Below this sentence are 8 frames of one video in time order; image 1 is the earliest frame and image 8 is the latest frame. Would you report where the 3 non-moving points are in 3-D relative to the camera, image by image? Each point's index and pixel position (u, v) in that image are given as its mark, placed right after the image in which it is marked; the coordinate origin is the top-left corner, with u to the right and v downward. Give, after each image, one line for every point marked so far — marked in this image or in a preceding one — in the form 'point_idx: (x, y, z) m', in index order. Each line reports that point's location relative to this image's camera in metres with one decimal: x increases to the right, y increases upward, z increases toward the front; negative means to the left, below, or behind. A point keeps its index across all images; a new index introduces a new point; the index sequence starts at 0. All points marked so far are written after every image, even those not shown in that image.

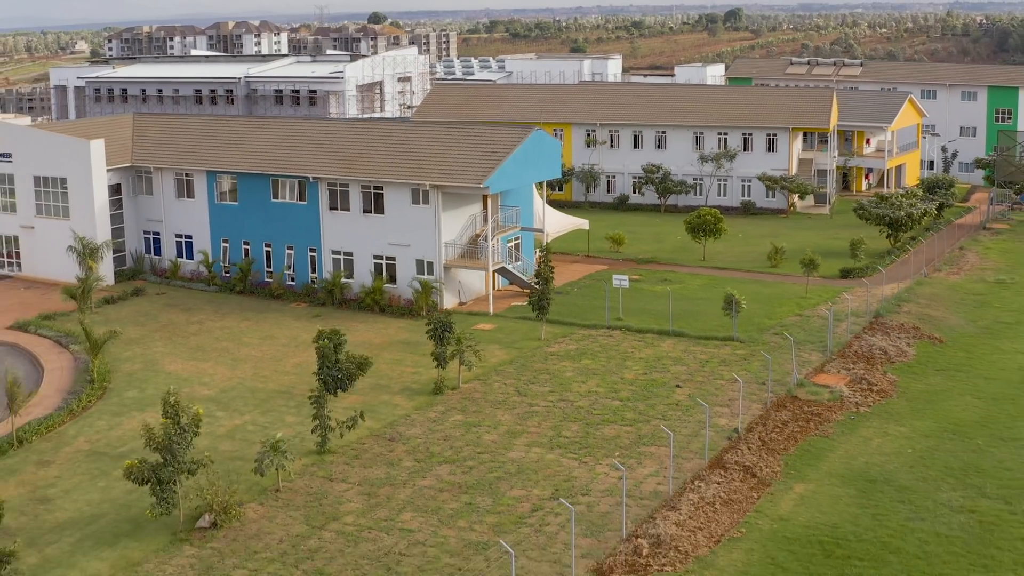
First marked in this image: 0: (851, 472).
0: (+5.5, -3.0, +18.4) m
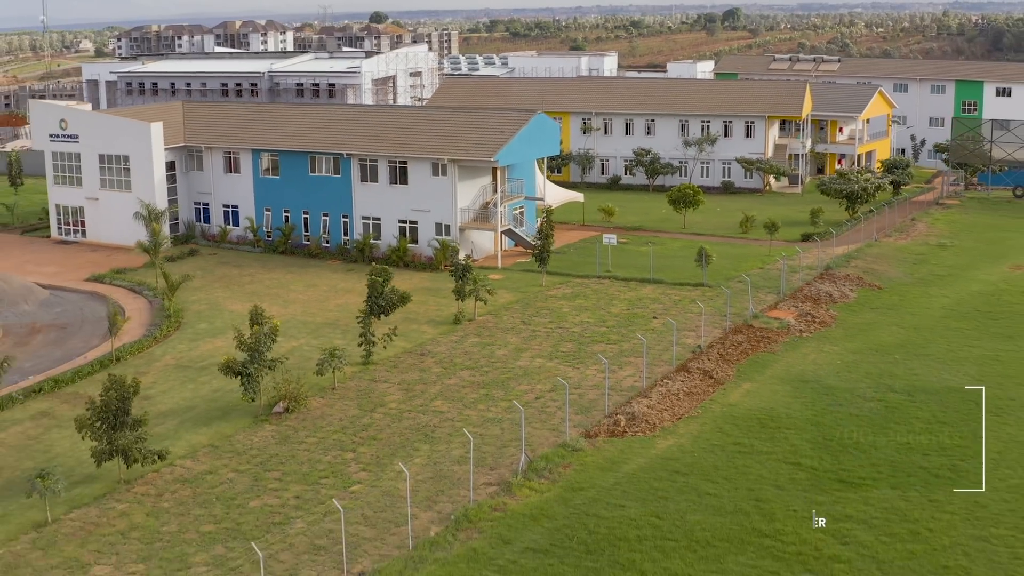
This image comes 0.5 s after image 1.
0: (+5.7, -1.8, +23.1) m
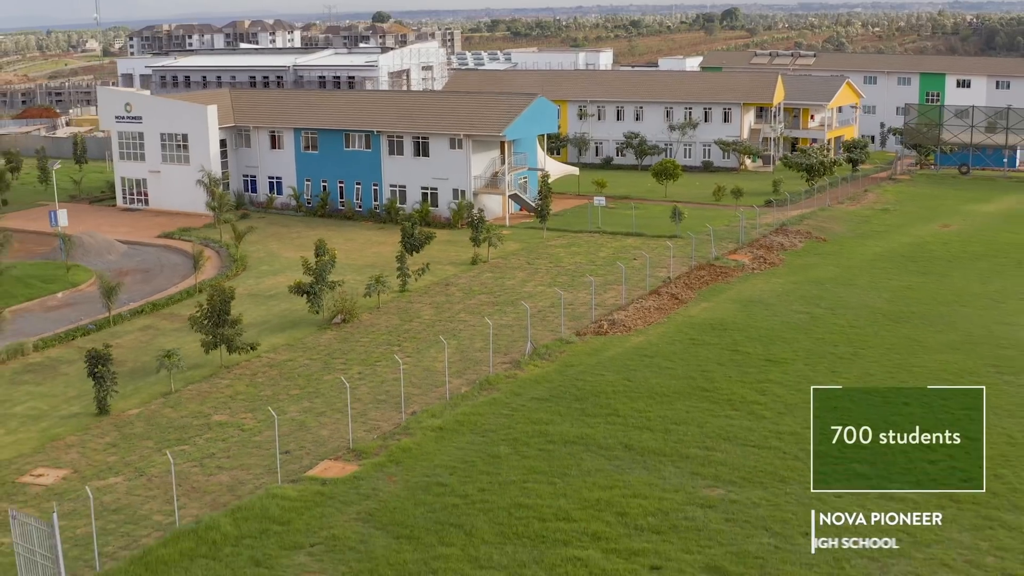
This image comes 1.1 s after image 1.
0: (+5.9, -0.3, +29.1) m
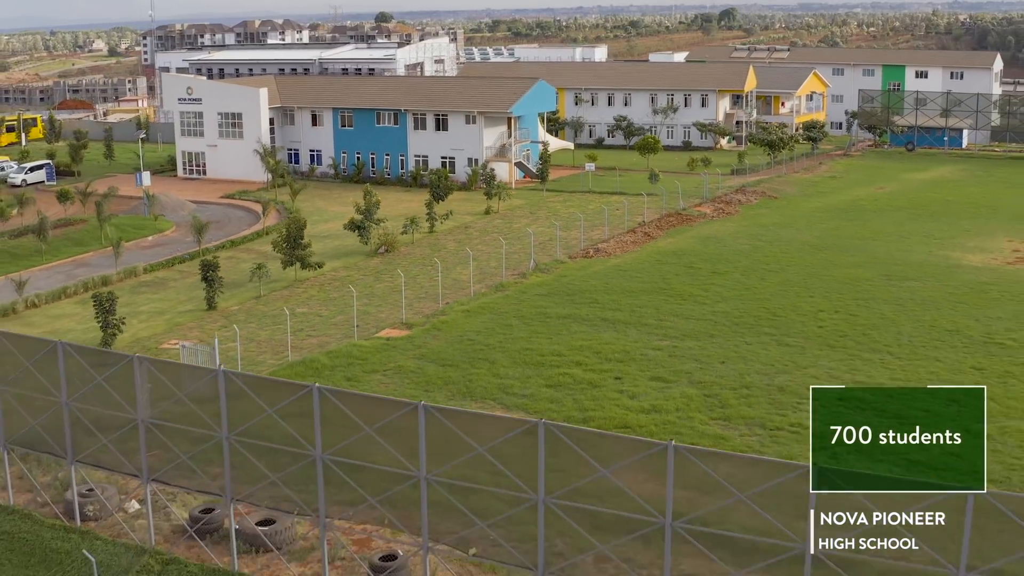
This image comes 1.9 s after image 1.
0: (+6.1, +1.7, +36.7) m
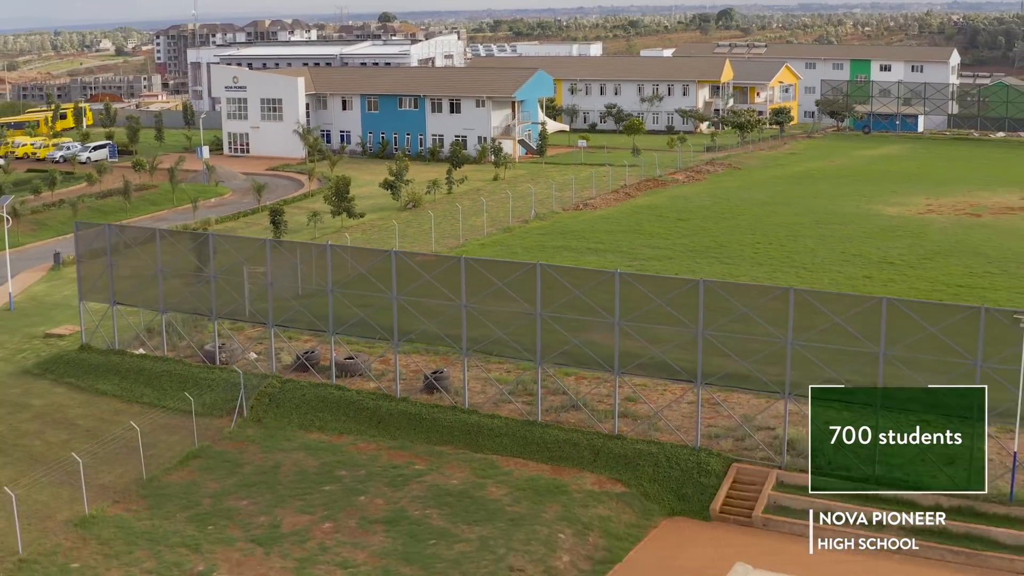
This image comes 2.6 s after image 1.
0: (+6.3, +3.7, +44.4) m
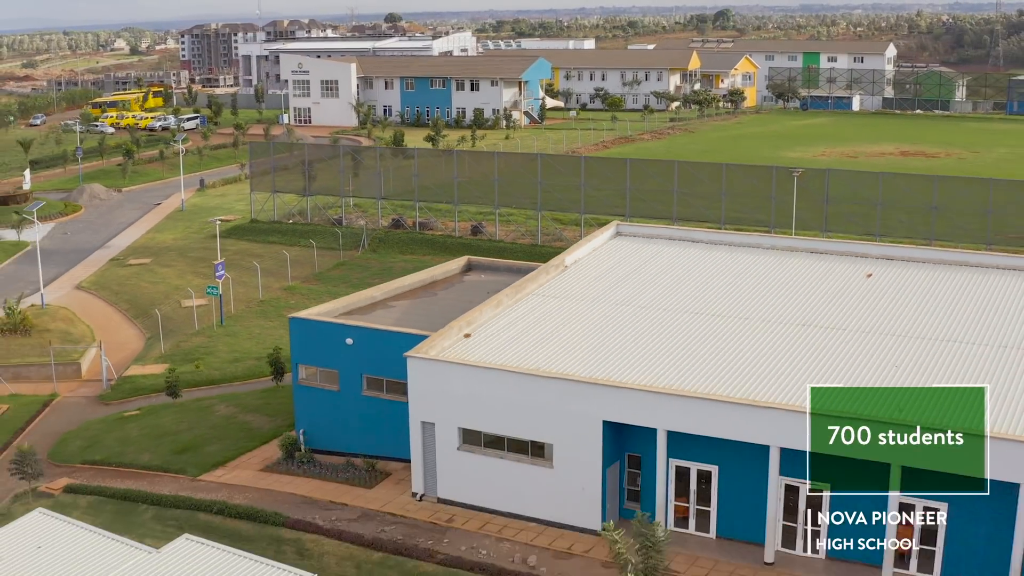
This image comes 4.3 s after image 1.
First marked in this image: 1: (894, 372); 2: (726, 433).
0: (+6.7, +7.7, +60.5) m
1: (+6.3, -1.4, +19.0) m
2: (+3.5, -2.3, +18.1) m
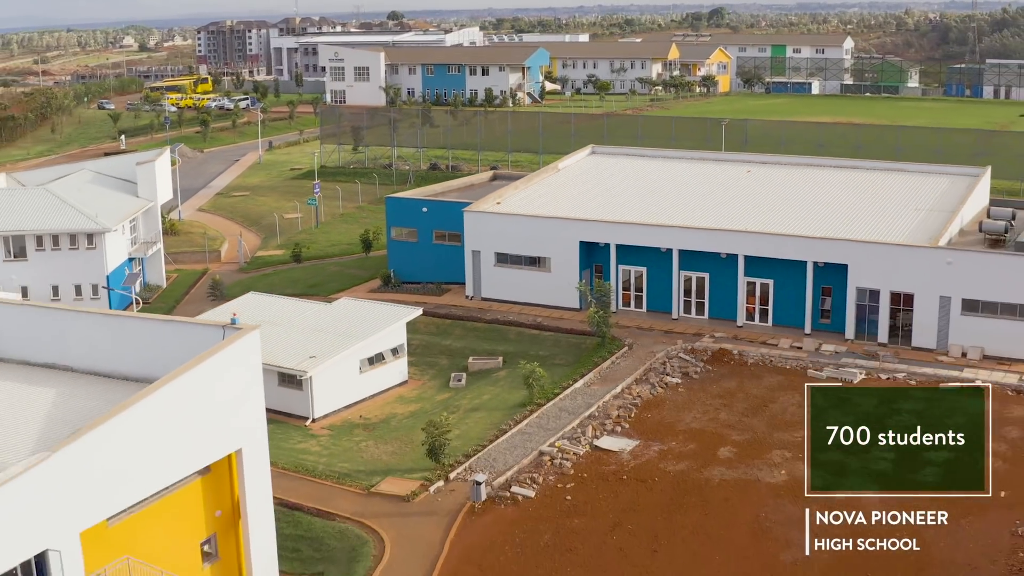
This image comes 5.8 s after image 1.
0: (+7.1, +11.3, +74.0) m
1: (+6.8, +2.1, +32.5) m
2: (+4.0, +1.3, +31.6) m
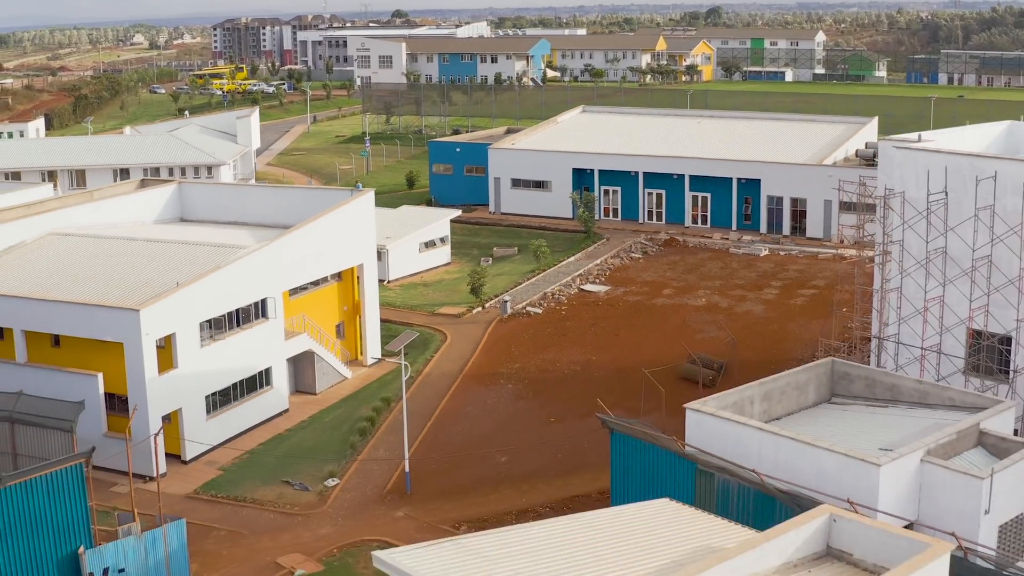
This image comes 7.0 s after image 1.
0: (+7.6, +14.7, +86.3) m
1: (+7.2, +5.6, +44.8) m
2: (+4.4, +4.7, +43.9) m
